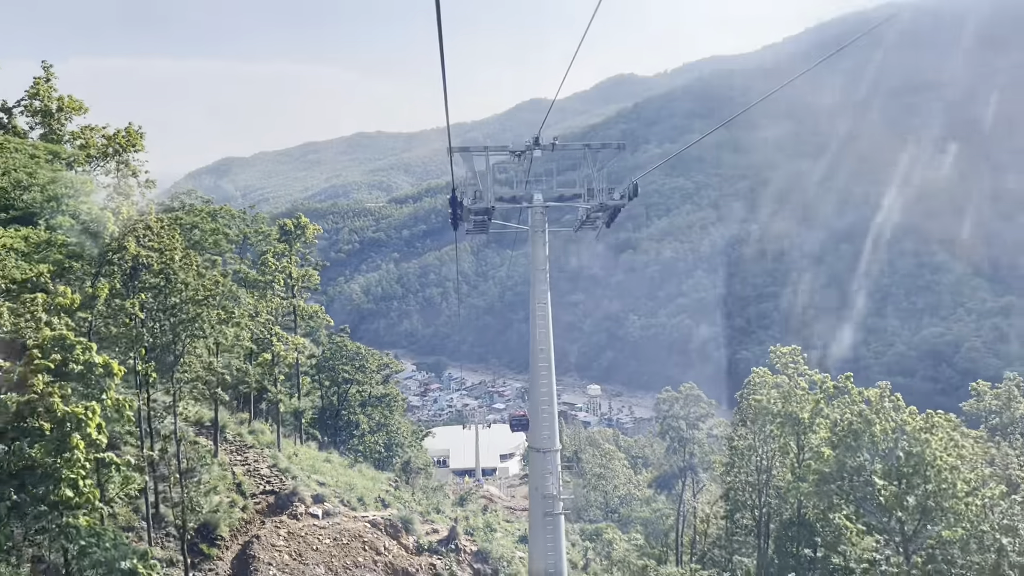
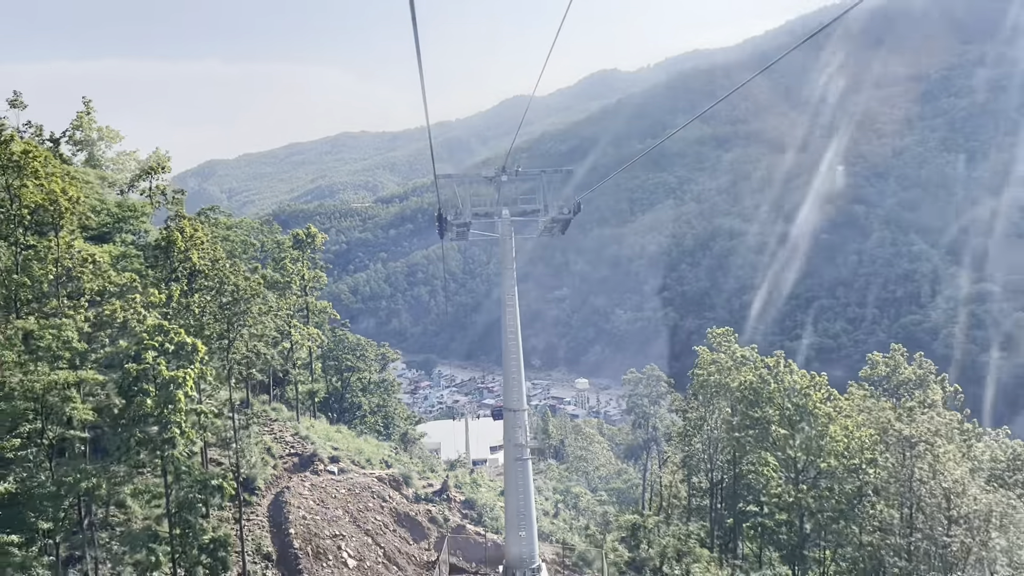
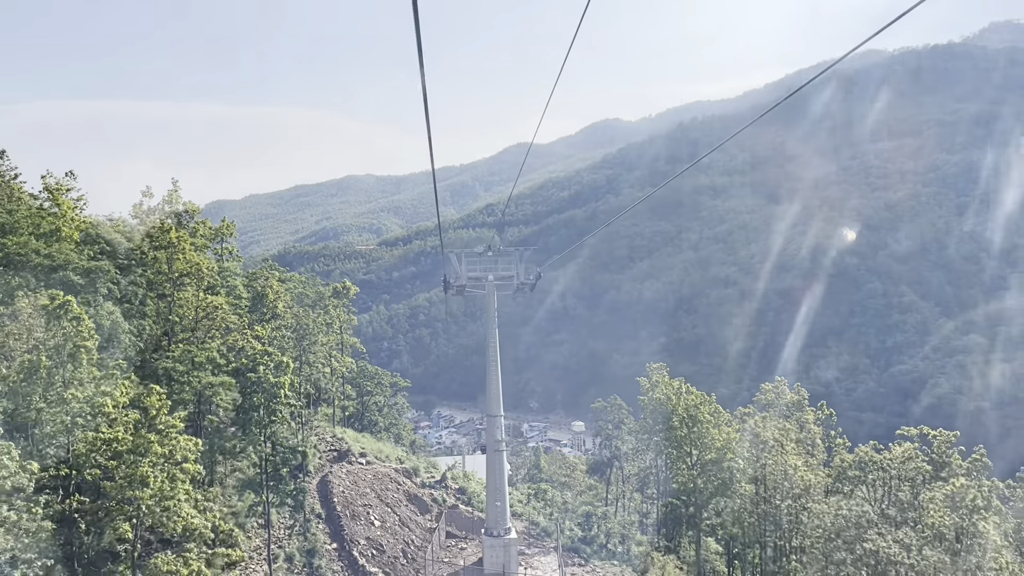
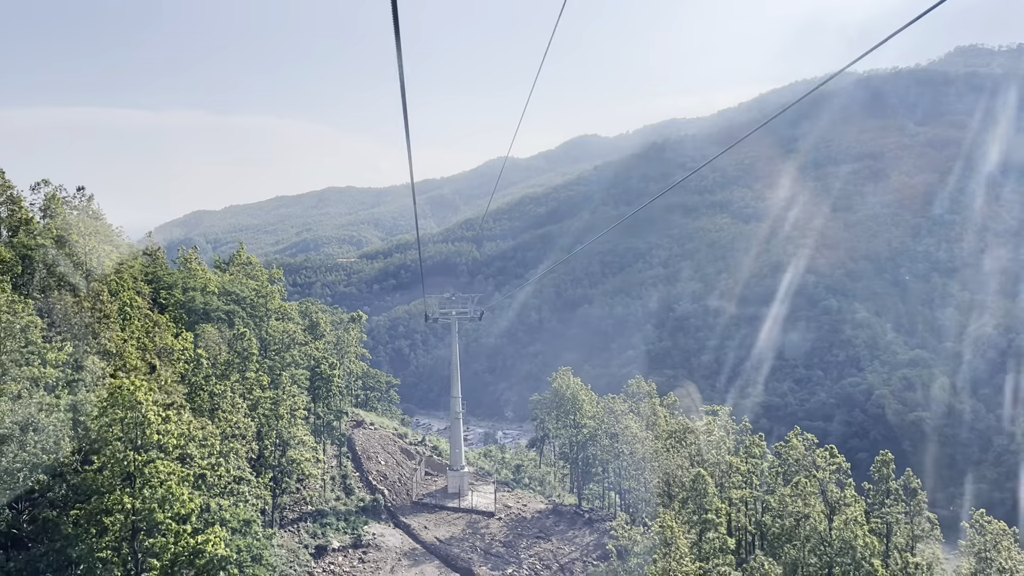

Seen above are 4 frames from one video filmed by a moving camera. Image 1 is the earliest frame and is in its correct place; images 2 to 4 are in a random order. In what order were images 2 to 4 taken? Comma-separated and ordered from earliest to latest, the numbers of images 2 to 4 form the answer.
2, 3, 4
